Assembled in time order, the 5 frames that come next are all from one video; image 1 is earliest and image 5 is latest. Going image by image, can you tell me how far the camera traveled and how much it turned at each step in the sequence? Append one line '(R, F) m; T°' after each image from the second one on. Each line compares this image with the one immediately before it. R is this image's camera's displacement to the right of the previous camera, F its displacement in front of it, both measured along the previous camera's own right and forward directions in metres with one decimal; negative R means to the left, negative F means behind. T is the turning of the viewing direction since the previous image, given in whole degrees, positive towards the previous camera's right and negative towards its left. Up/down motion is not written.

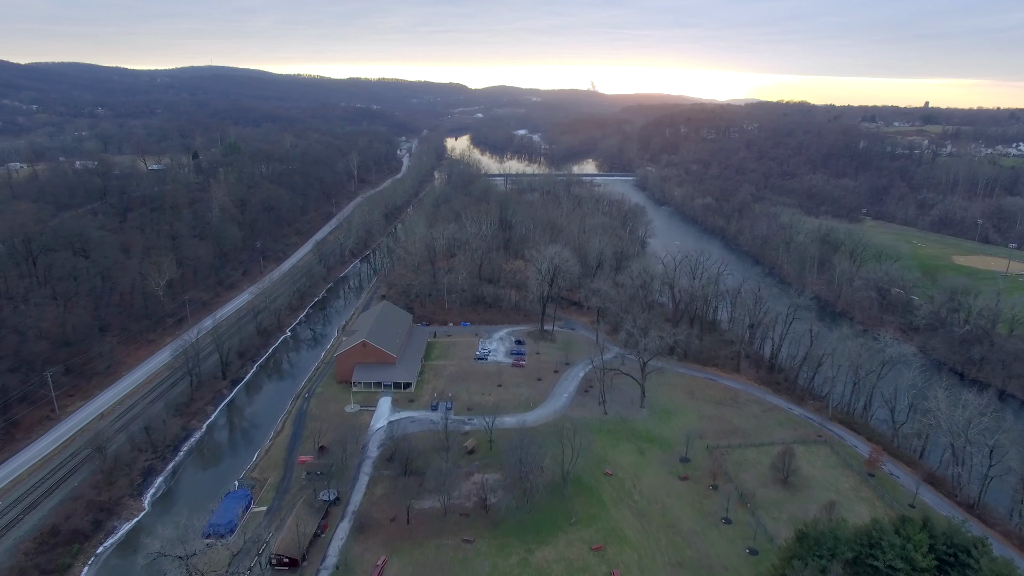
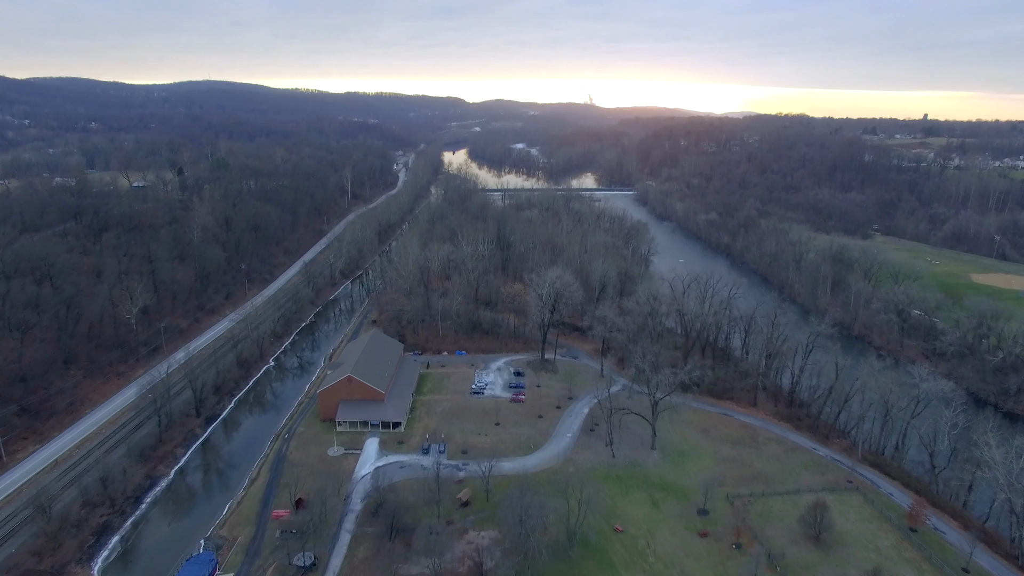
(0.0, +3.4) m; 0°
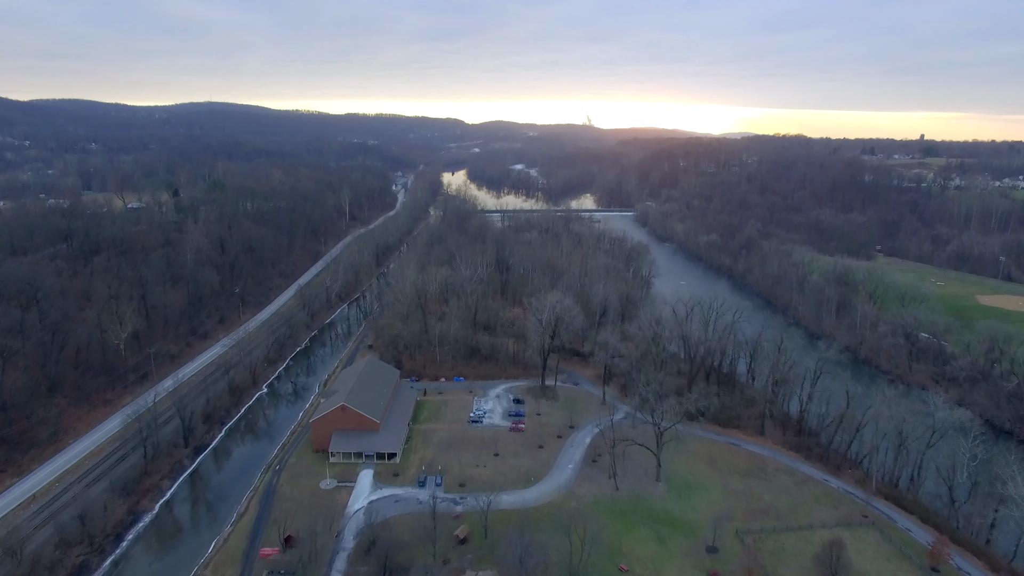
(0.0, +1.1) m; 0°
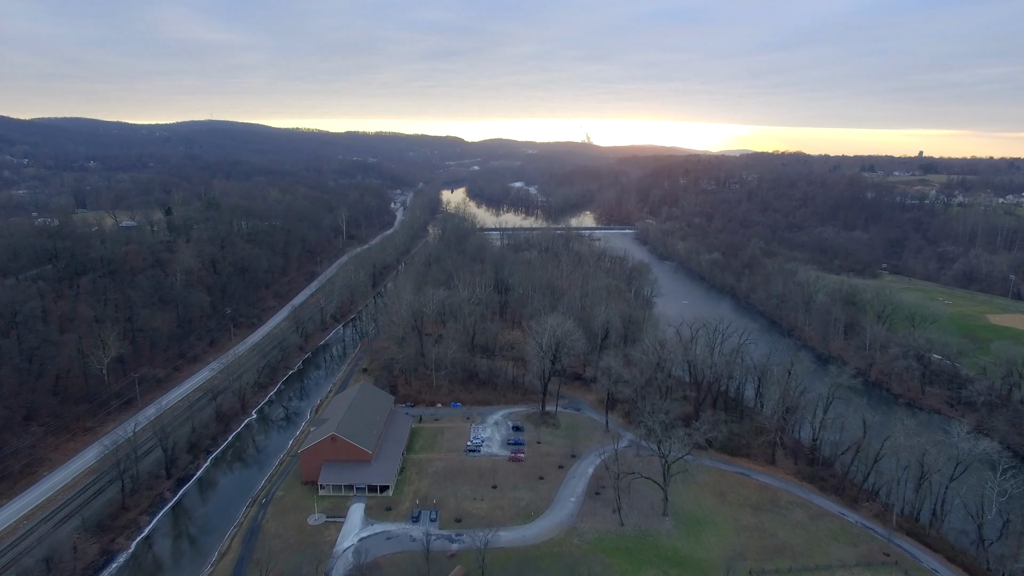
(+0.1, +1.6) m; 0°
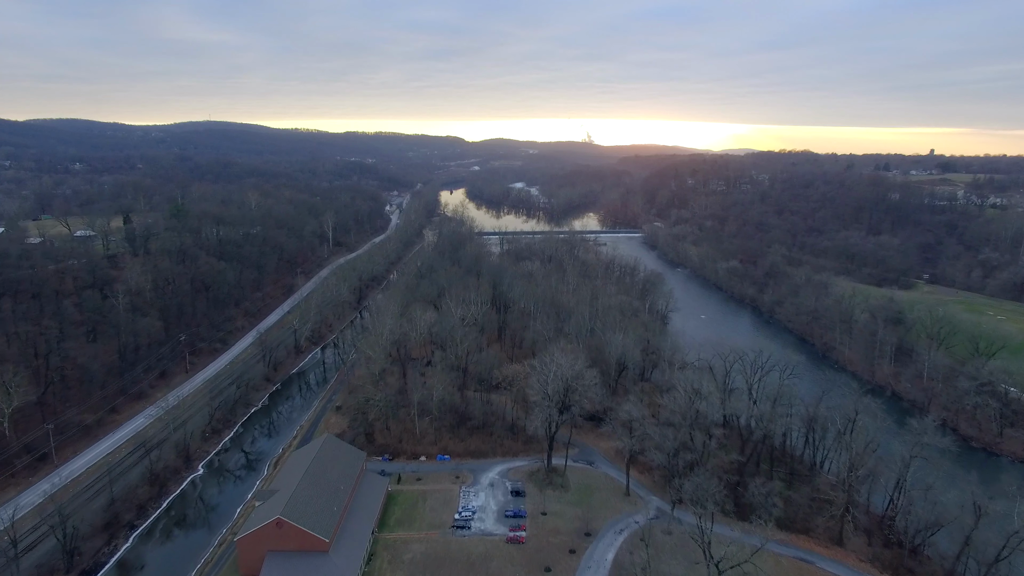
(+0.2, +8.2) m; 0°
